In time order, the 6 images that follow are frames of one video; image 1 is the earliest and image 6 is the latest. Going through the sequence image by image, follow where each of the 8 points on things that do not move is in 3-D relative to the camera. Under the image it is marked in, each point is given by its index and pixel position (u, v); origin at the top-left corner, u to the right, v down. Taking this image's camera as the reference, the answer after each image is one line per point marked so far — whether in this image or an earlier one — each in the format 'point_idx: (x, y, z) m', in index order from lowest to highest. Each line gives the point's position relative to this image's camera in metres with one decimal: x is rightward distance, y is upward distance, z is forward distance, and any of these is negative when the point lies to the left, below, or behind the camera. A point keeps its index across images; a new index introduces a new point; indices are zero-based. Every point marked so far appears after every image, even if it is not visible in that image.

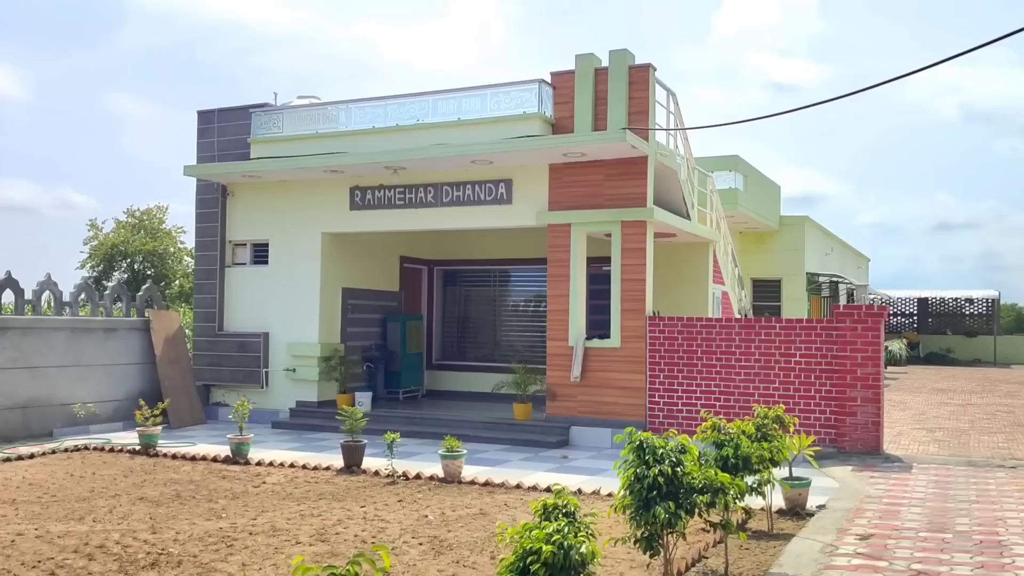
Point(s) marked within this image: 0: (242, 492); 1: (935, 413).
0: (-2.7, -2.1, +8.6) m
1: (+7.7, -2.3, +15.4) m
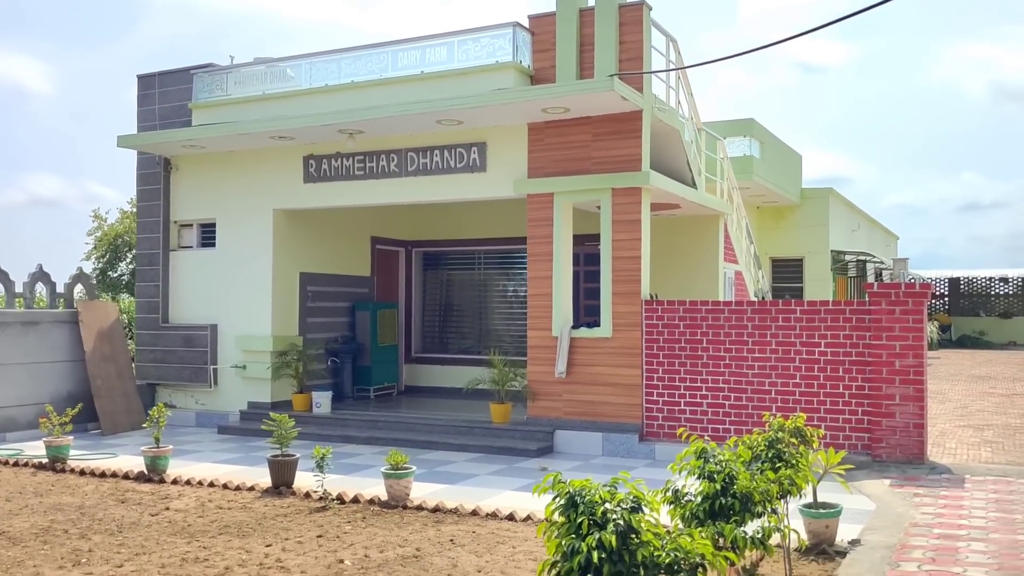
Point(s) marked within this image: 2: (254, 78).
0: (-3.1, -1.9, +7.0) m
1: (+7.5, -1.9, +13.5) m
2: (-3.6, +2.9, +11.9) m
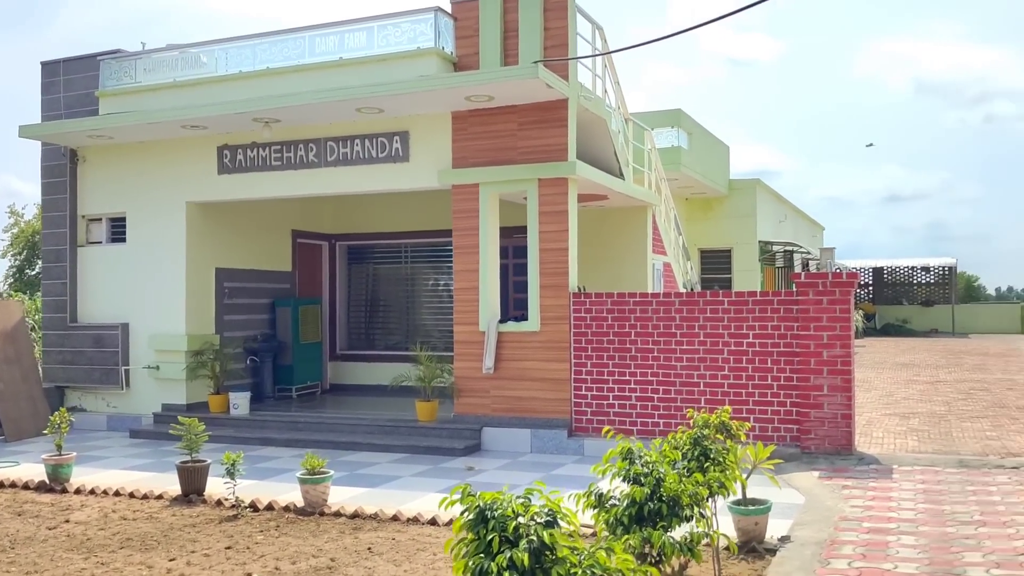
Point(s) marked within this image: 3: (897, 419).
0: (-3.7, -1.9, +6.4) m
1: (+6.4, -1.7, +13.8) m
2: (-4.6, +2.9, +11.3) m
3: (+4.8, -1.6, +10.6) m
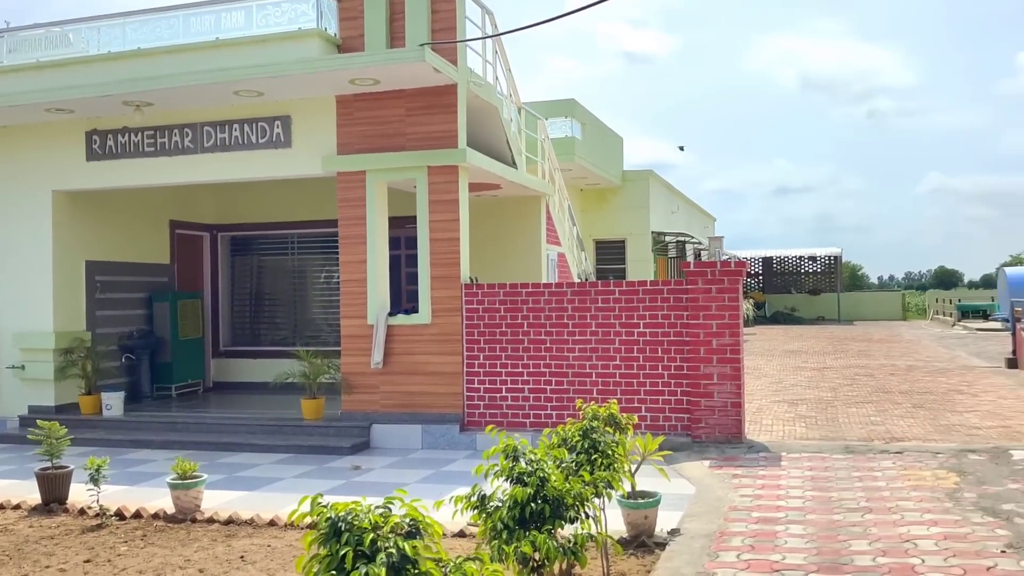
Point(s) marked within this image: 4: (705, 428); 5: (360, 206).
0: (-4.5, -1.9, +5.7) m
1: (+4.6, -1.5, +14.1) m
2: (-6.0, +3.0, +10.4) m
3: (+3.5, -1.5, +10.8) m
4: (+1.9, -1.4, +8.3) m
5: (-1.7, +0.9, +9.5) m
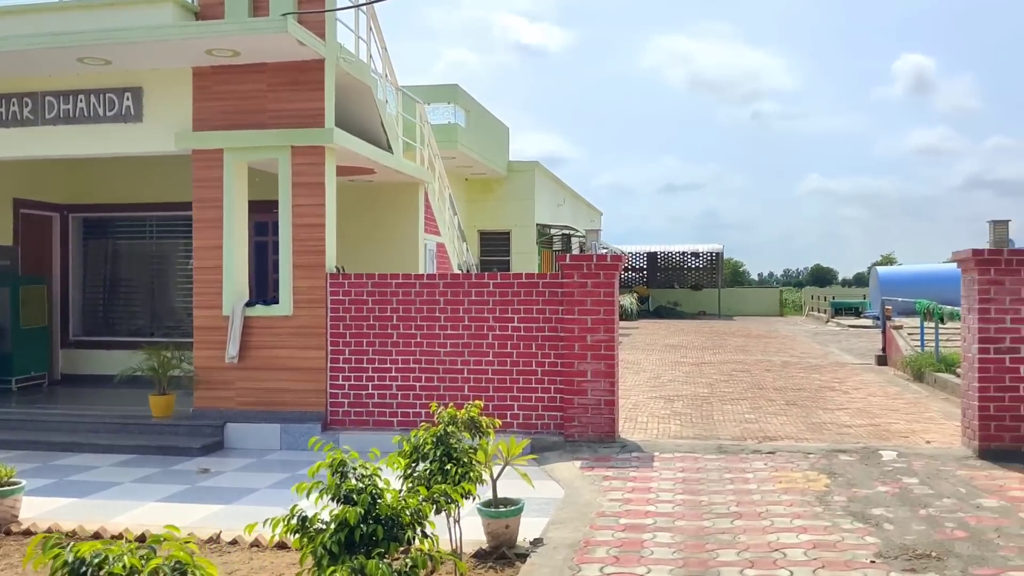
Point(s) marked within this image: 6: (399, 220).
0: (-5.4, -1.8, +4.6) m
1: (+2.7, -1.5, +14.1) m
2: (-7.4, +3.2, +9.1) m
3: (+1.9, -1.4, +10.6) m
4: (+0.6, -1.3, +8.0) m
5: (-3.1, +1.0, +8.8) m
6: (-1.4, +0.9, +11.0) m
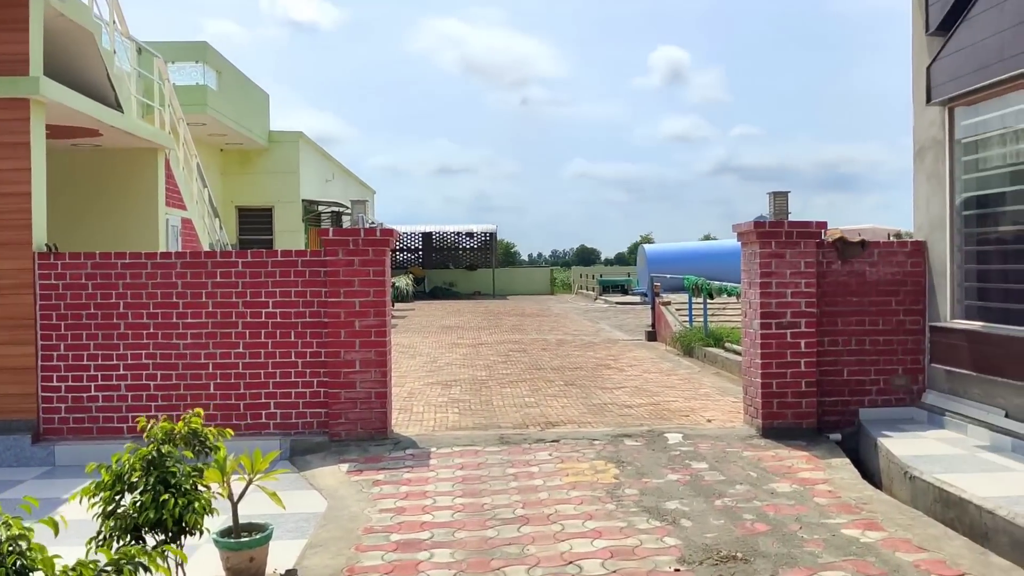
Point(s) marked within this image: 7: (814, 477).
0: (-6.4, -1.7, +2.4) m
1: (-1.0, -1.1, +13.6) m
2: (-9.5, +3.2, +6.0) m
3: (-0.9, -1.2, +10.1) m
4: (-1.4, -1.1, +7.2) m
5: (-5.2, +1.2, +6.9) m
6: (-4.2, +1.1, +9.5) m
7: (+1.8, -1.1, +5.2) m
